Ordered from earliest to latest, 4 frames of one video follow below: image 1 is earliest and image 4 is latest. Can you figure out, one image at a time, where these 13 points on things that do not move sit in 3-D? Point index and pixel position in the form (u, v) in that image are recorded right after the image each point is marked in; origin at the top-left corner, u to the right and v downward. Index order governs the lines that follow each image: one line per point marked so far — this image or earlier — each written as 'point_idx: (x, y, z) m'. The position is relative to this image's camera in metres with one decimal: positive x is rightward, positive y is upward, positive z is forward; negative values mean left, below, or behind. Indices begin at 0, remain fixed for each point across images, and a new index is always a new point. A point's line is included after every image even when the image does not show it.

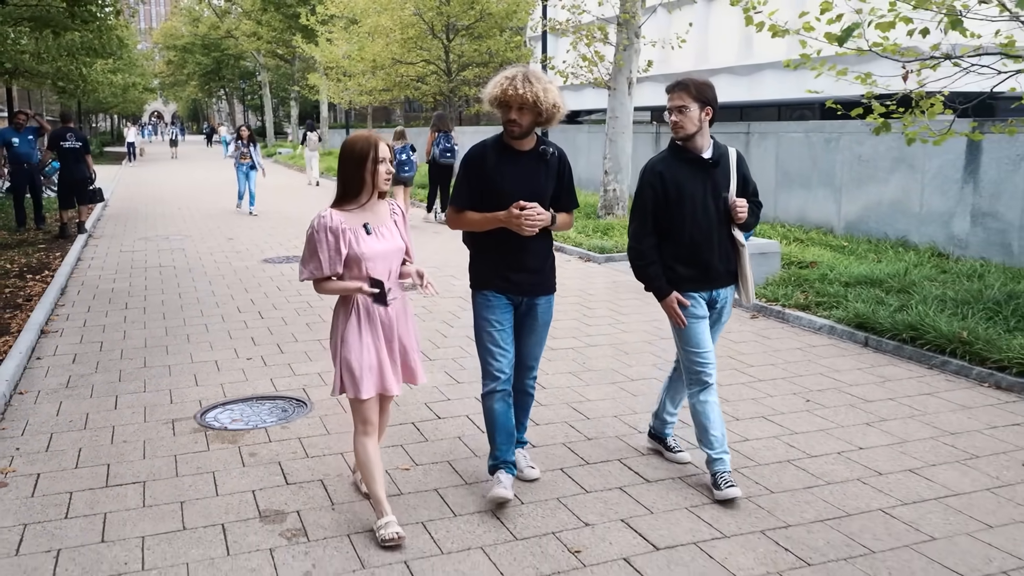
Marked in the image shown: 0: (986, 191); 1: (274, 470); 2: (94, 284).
0: (+3.1, +0.6, +10.0) m
1: (-0.7, -0.5, +4.5) m
2: (-2.7, 0.0, +9.8) m
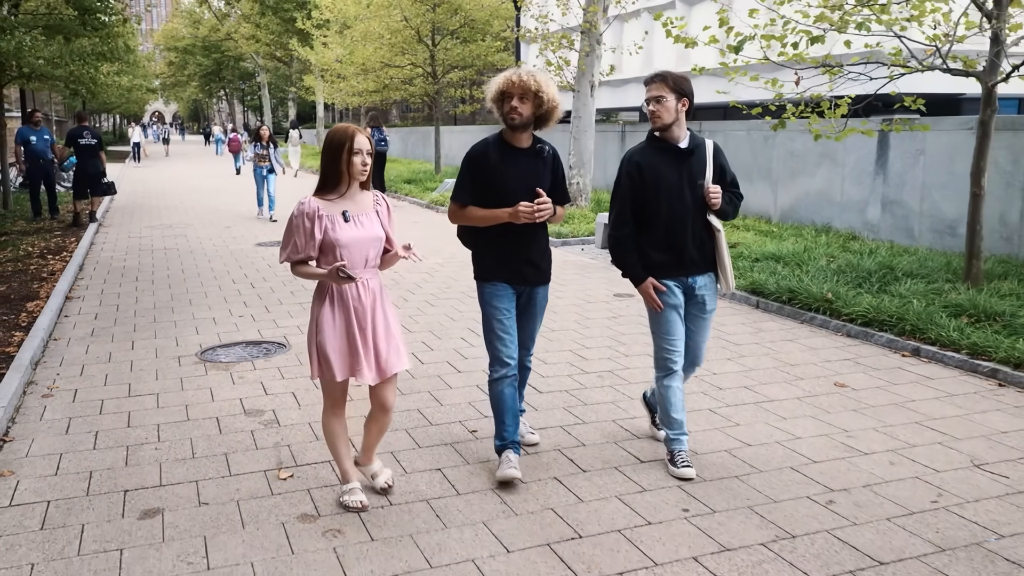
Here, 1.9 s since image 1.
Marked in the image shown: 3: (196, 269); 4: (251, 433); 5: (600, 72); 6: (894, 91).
0: (+2.9, +0.8, +11.4) m
1: (-1.0, -0.4, +5.9) m
2: (-3.0, +0.2, +11.2) m
3: (-2.2, +0.1, +10.7) m
4: (-0.9, -0.5, +5.0) m
5: (+0.9, +2.2, +15.2) m
6: (+2.4, +1.2, +9.3) m
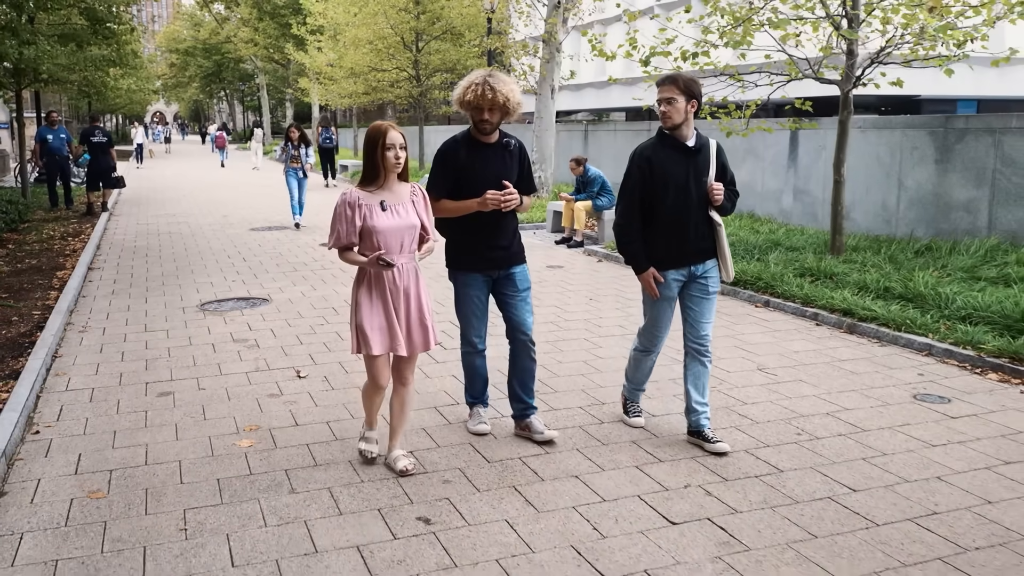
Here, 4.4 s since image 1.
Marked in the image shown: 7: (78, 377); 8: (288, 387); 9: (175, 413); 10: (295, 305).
0: (+2.5, +1.0, +13.1) m
1: (-1.3, -0.2, +7.6) m
2: (-3.3, +0.4, +12.9) m
3: (-2.6, +0.3, +12.5) m
4: (-1.2, -0.3, +6.7) m
5: (+0.5, +2.4, +16.9) m
6: (+2.0, +1.4, +11.0) m
7: (-1.8, -0.4, +6.1) m
8: (-0.9, -0.4, +5.9) m
9: (-1.2, -0.4, +5.3) m
10: (-1.2, -0.1, +8.5) m
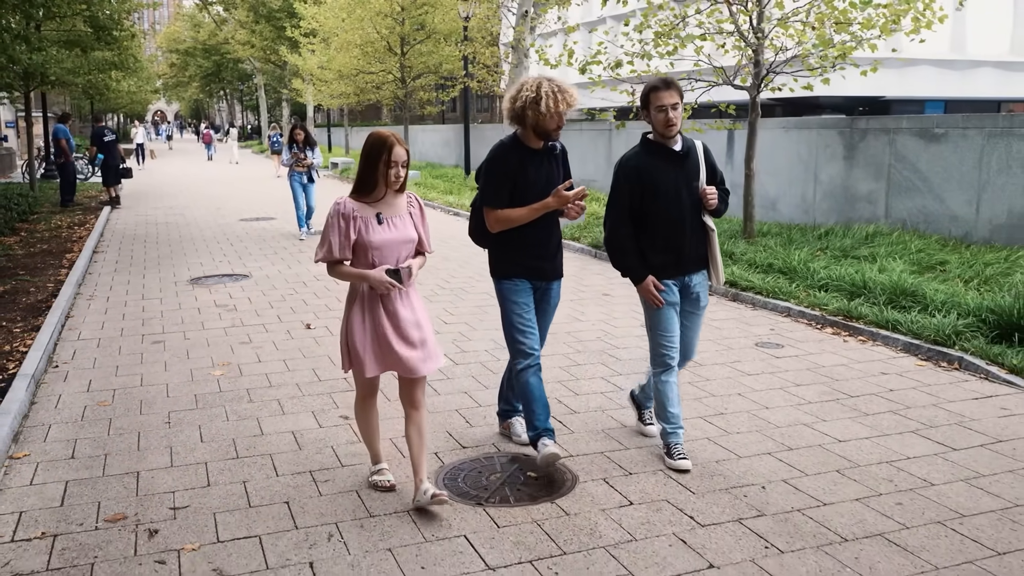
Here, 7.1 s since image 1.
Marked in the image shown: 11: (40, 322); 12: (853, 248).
0: (+2.2, +1.1, +14.6) m
1: (-1.7, 0.0, +9.0) m
2: (-3.7, +0.5, +14.3) m
3: (-2.9, +0.5, +13.9) m
4: (-1.6, -0.1, +8.1) m
5: (+0.2, +2.5, +18.3) m
6: (+1.6, +1.6, +12.4) m
7: (-2.1, -0.2, +7.5) m
8: (-1.2, -0.2, +7.3) m
9: (-1.5, -0.3, +6.7) m
10: (-1.6, +0.1, +9.9) m
11: (-2.4, -0.2, +7.7) m
12: (+2.2, +0.3, +9.6) m
